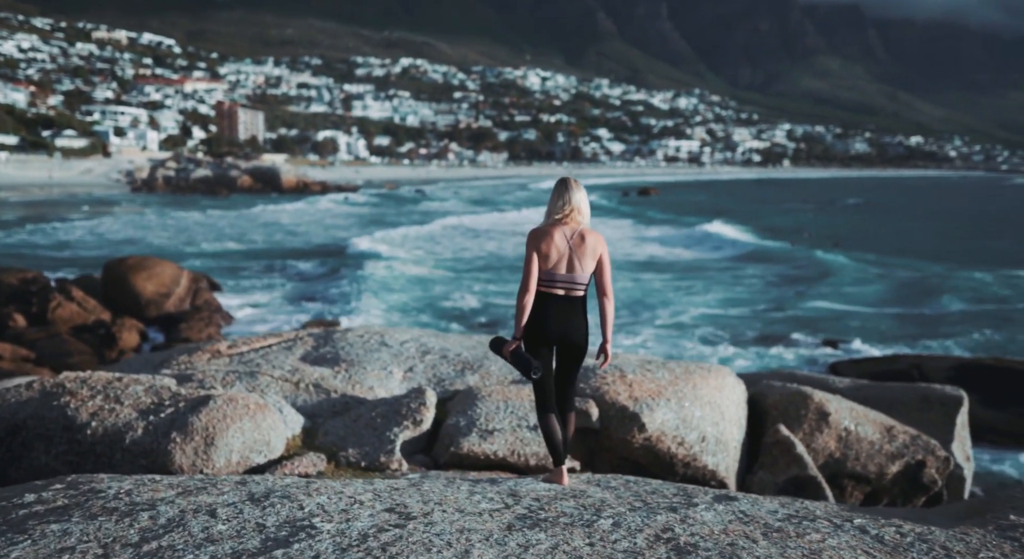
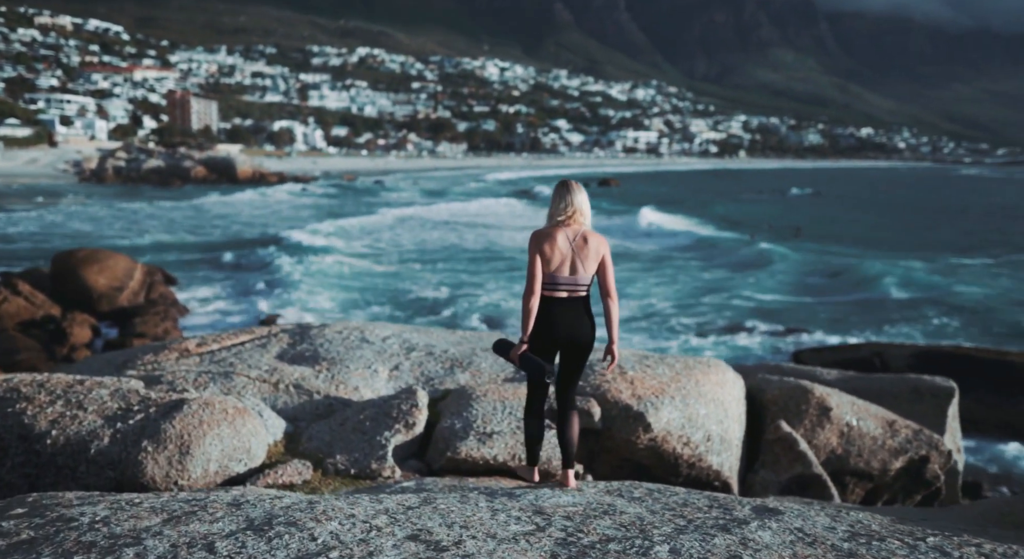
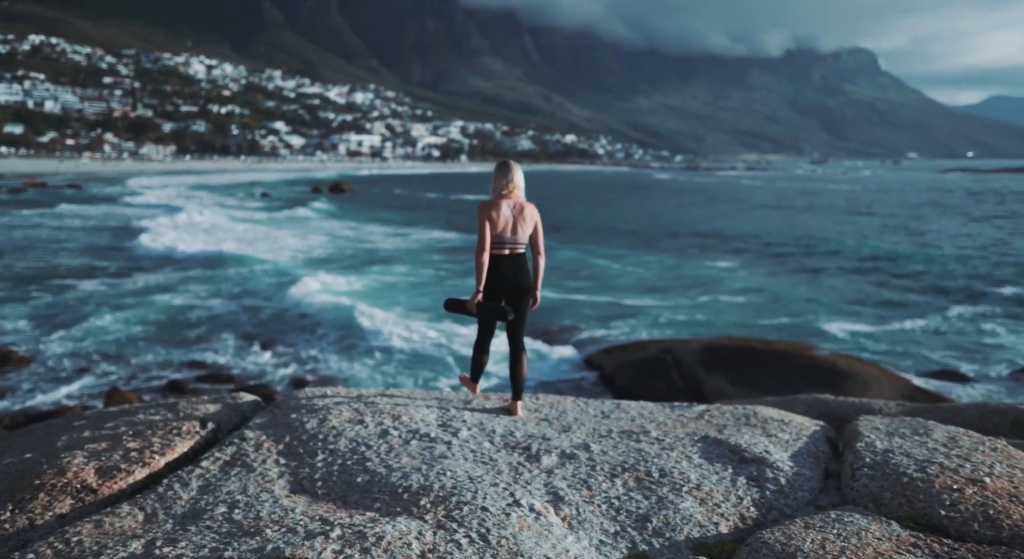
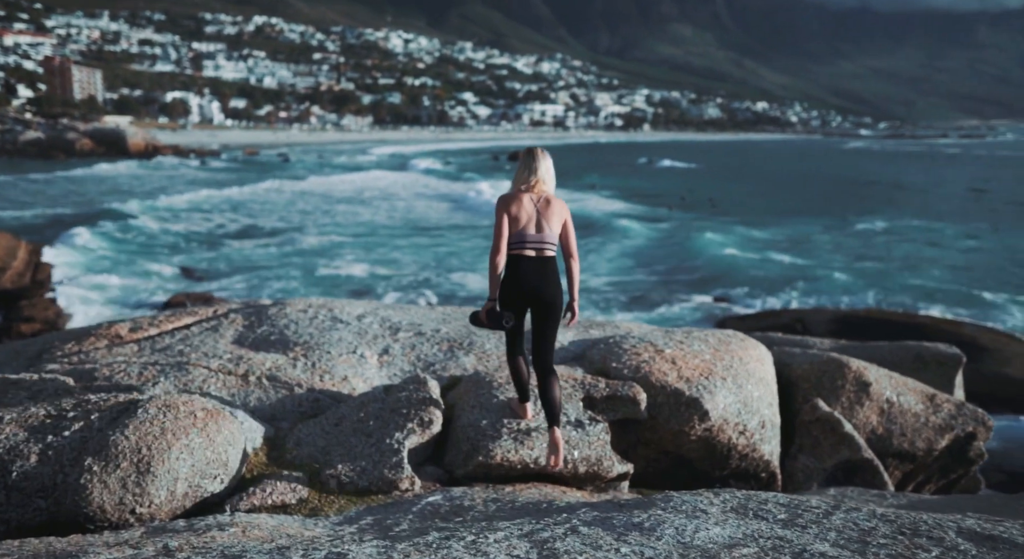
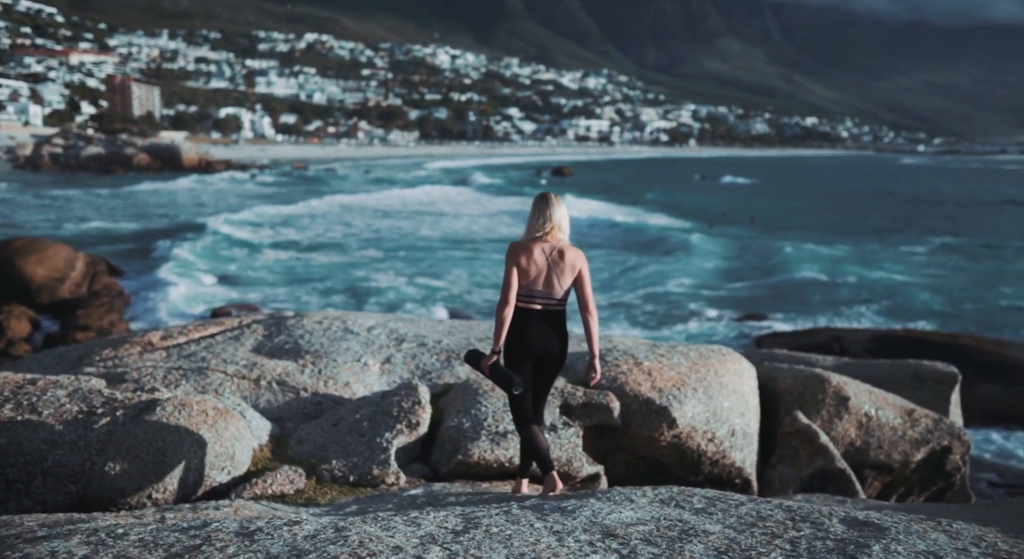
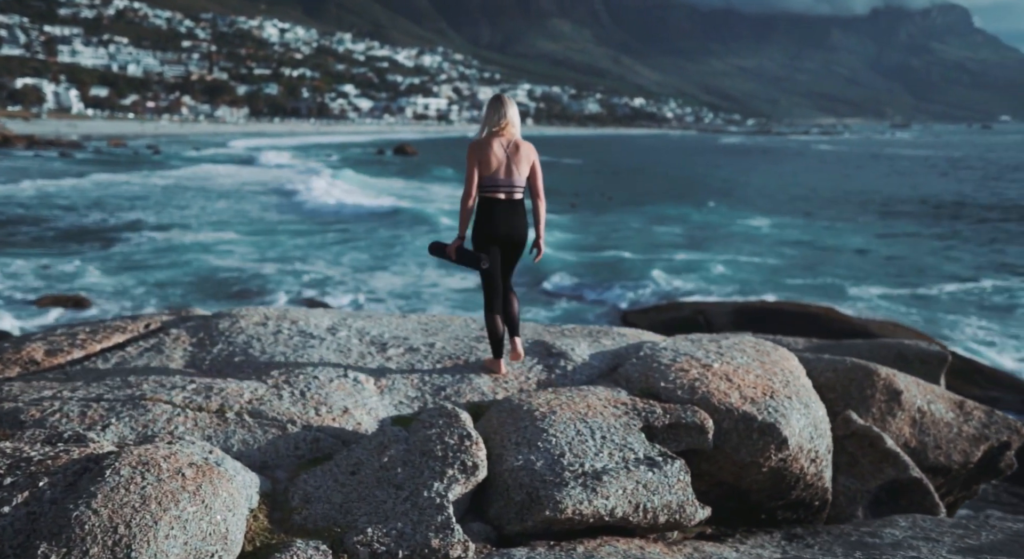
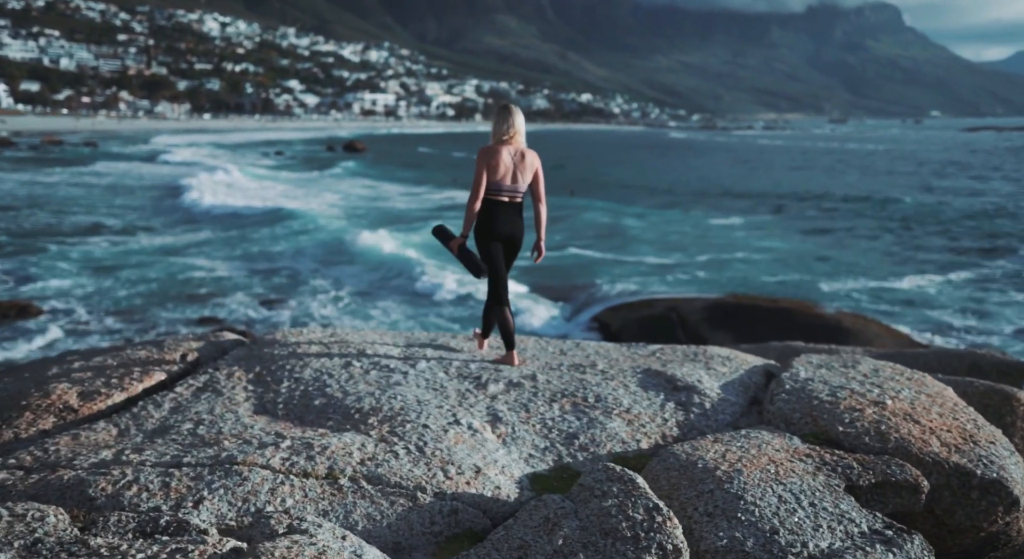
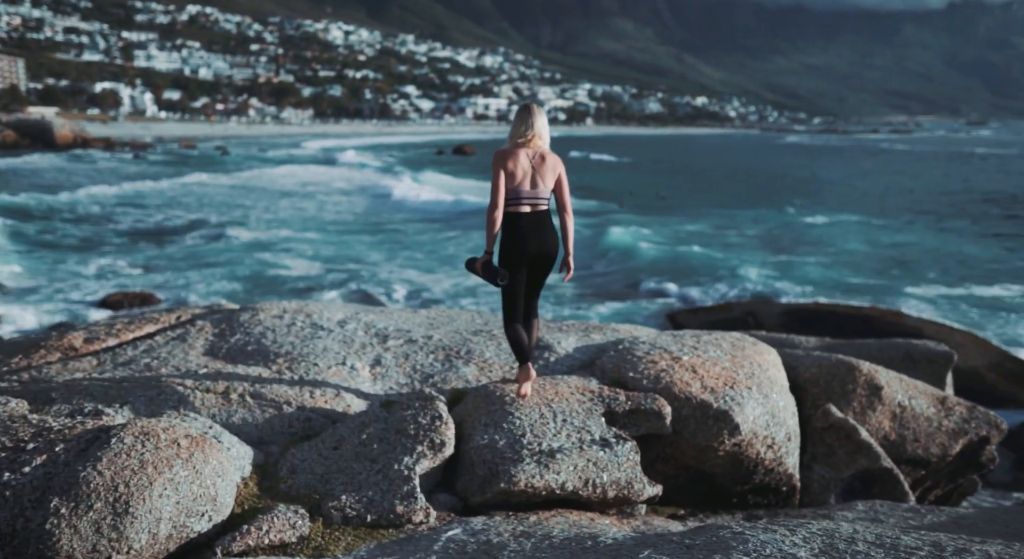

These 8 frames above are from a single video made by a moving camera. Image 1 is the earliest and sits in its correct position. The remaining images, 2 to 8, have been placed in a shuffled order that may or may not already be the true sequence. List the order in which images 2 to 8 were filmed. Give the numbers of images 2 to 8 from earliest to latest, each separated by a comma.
2, 5, 4, 8, 6, 7, 3
